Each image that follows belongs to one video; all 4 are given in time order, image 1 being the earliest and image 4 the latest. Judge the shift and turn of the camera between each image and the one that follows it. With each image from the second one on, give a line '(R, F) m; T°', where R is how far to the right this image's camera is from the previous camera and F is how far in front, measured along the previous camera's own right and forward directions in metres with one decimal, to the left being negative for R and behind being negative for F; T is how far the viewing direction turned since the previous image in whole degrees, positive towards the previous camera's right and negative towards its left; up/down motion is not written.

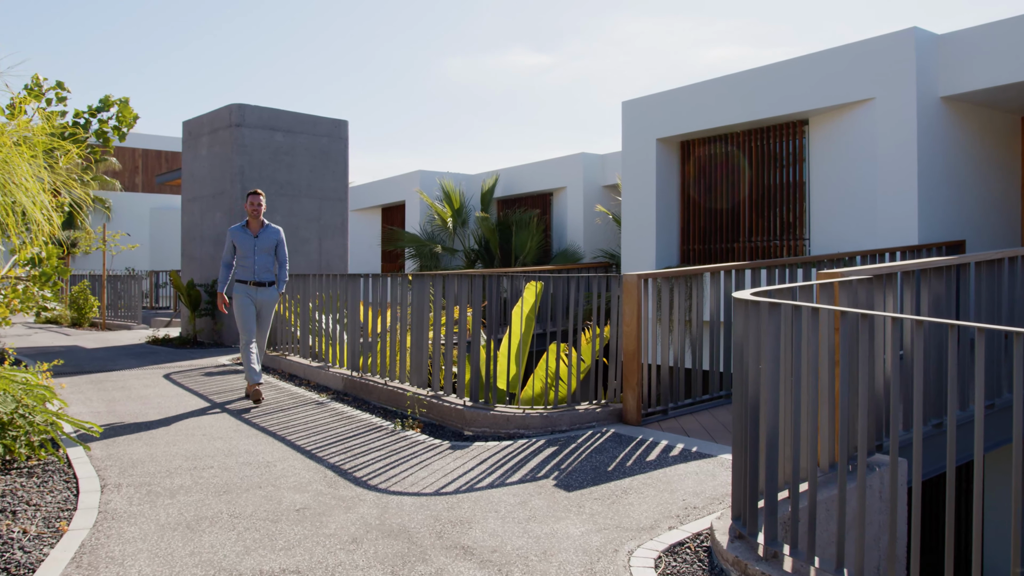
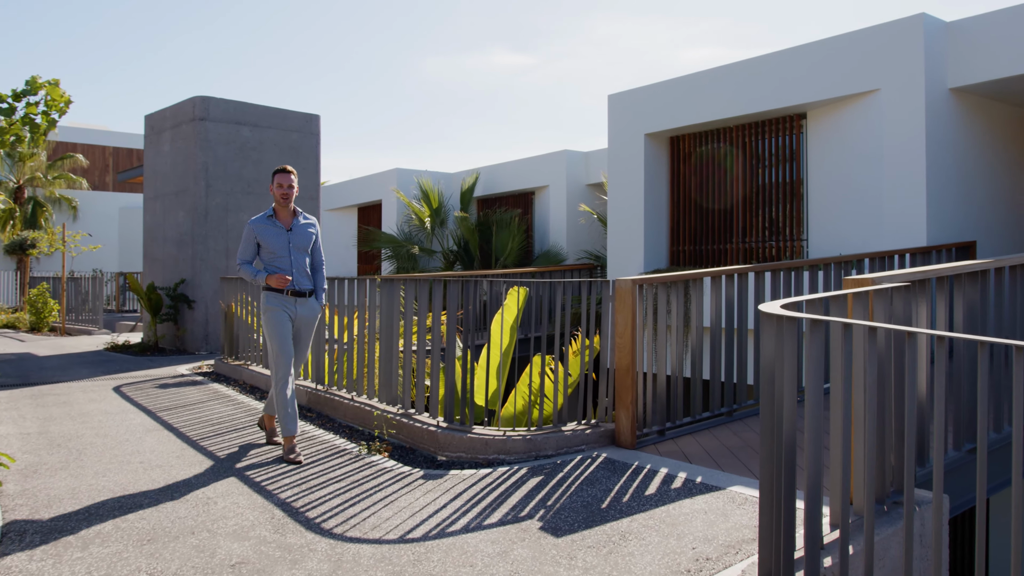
(0.0, +0.6) m; +1°
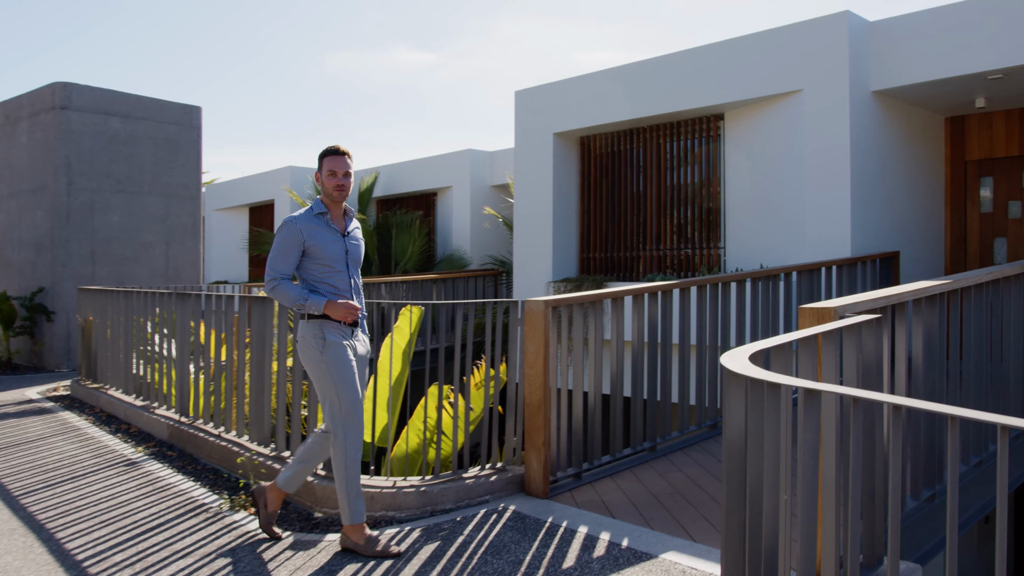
(+0.1, +0.7) m; +6°
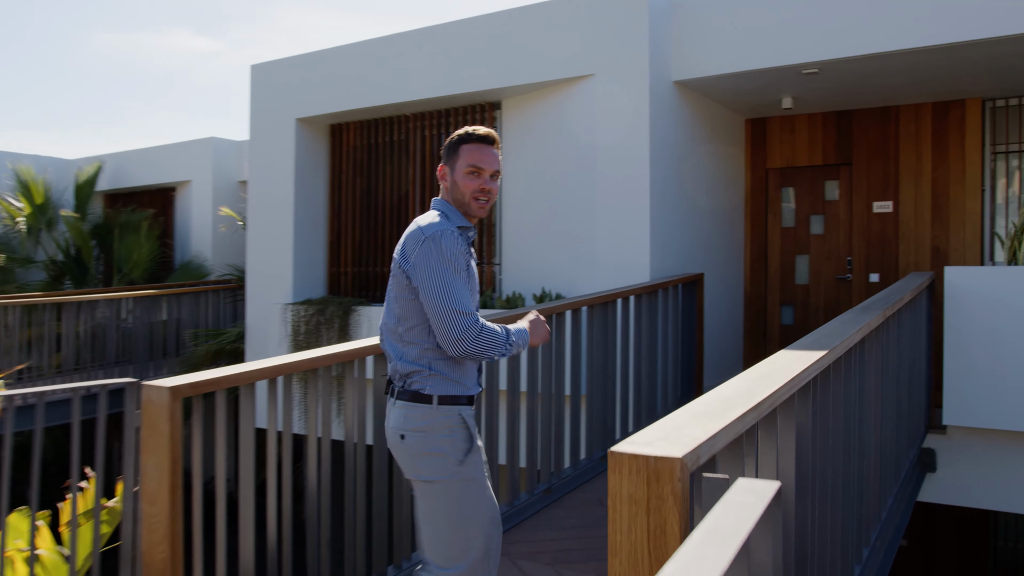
(+0.5, +1.6) m; +13°
